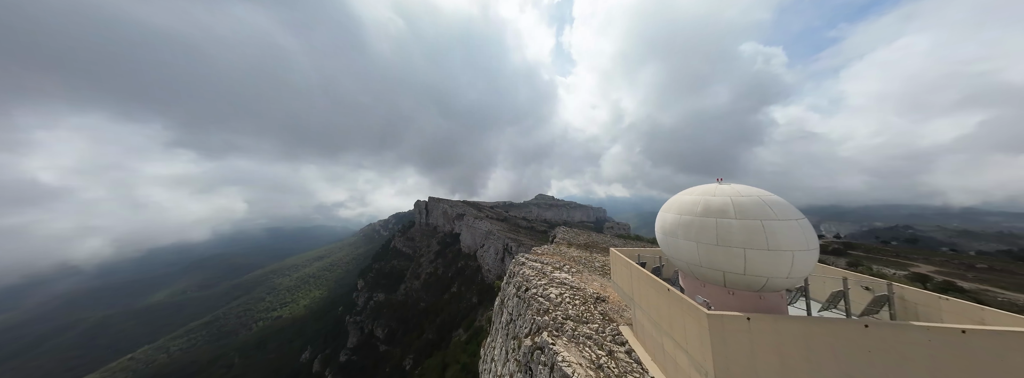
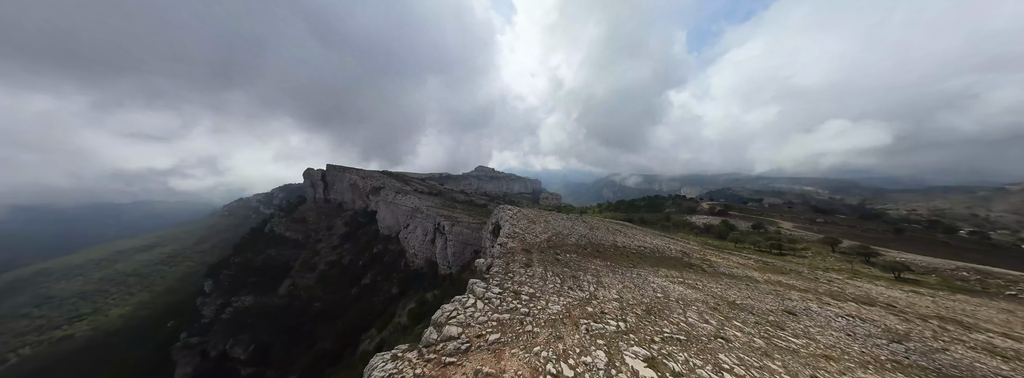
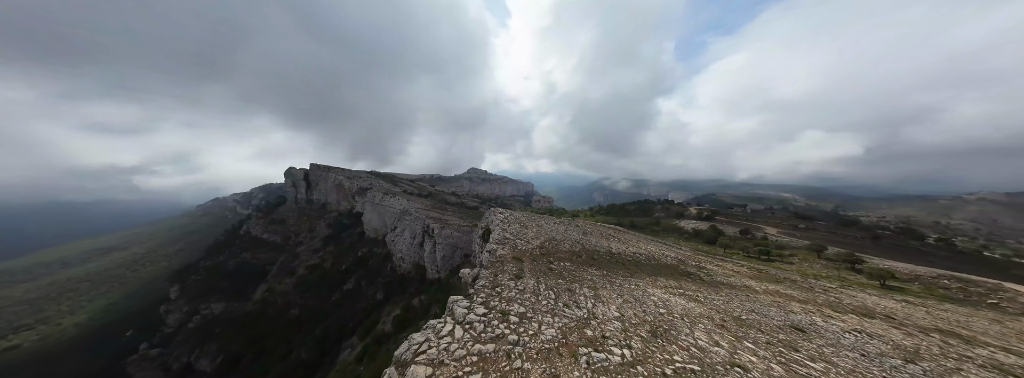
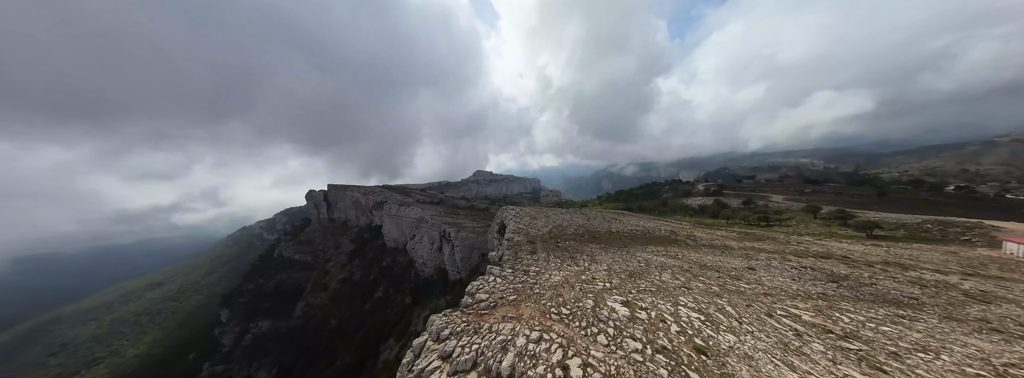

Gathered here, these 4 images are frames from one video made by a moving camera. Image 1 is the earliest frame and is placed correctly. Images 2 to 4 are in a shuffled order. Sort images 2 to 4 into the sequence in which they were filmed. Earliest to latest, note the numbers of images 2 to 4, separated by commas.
4, 2, 3
